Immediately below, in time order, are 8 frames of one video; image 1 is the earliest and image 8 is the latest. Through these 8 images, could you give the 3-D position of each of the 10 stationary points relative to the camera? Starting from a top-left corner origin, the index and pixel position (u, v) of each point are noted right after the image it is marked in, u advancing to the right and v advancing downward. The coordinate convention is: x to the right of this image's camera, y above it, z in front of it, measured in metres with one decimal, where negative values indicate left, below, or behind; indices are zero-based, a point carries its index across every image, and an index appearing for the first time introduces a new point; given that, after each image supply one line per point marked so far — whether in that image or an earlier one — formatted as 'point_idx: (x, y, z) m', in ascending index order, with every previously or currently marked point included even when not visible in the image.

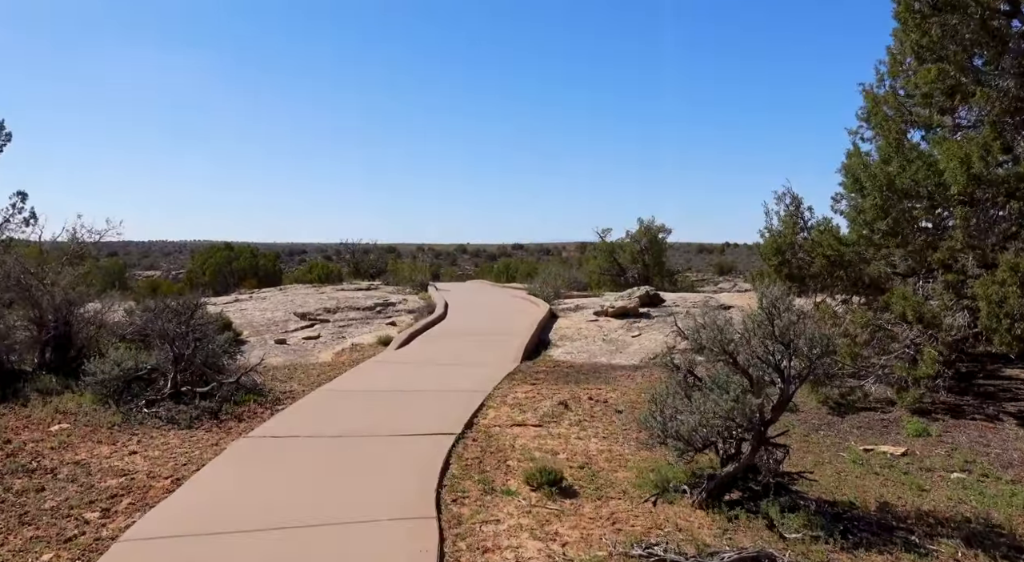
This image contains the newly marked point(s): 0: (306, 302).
0: (-5.3, -0.5, +17.5) m
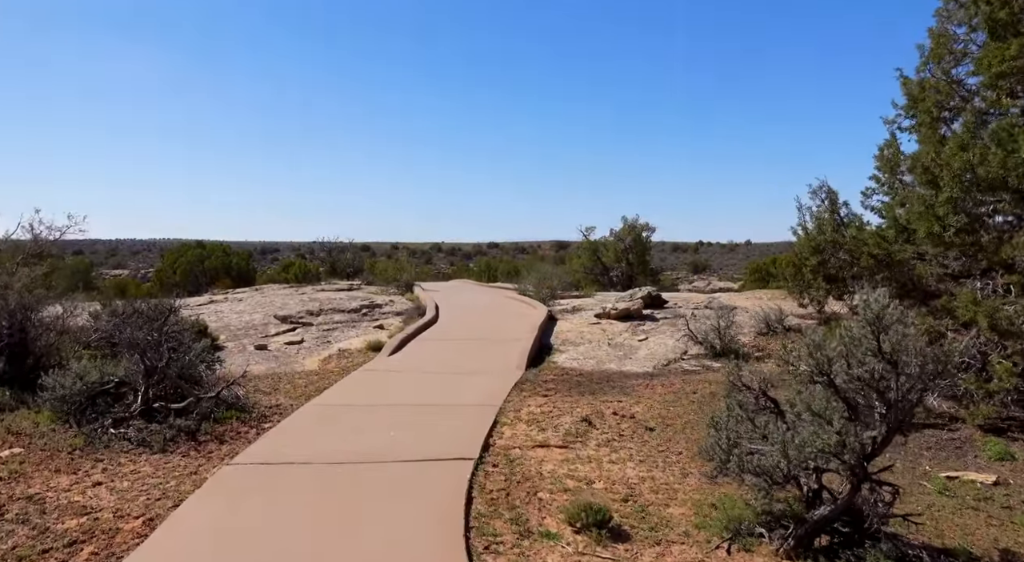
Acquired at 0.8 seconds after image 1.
0: (-5.5, -0.5, +16.6) m
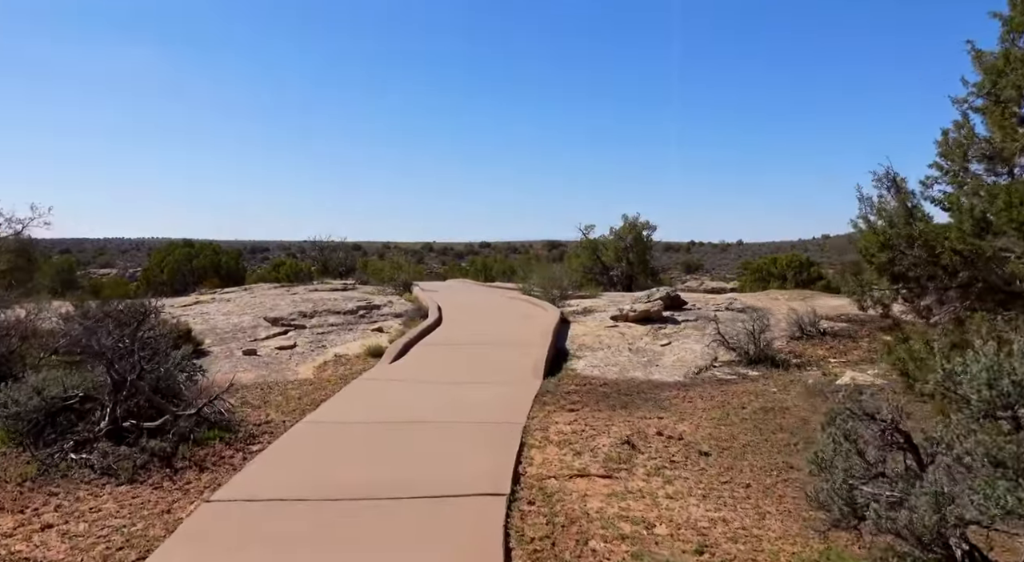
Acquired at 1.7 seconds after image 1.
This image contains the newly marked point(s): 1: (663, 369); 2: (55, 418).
0: (-5.3, -0.5, +15.6) m
1: (+2.1, -1.2, +9.4) m
2: (-4.1, -1.2, +6.2) m
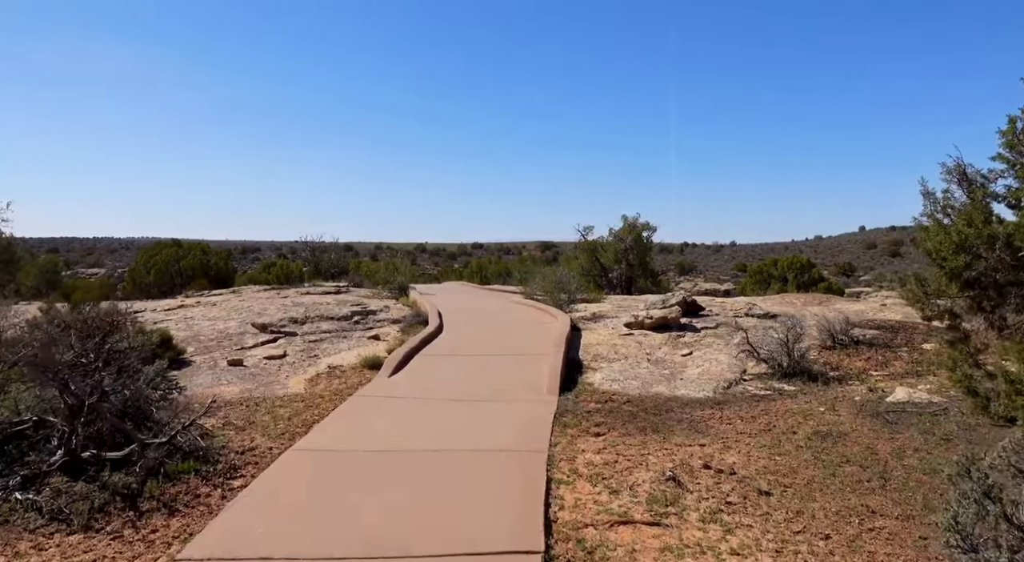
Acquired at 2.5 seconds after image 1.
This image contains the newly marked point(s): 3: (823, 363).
0: (-5.3, -0.6, +14.7) m
1: (+2.2, -1.3, +8.6) m
2: (-3.9, -1.3, +5.3) m
3: (+4.0, -1.1, +8.9) m
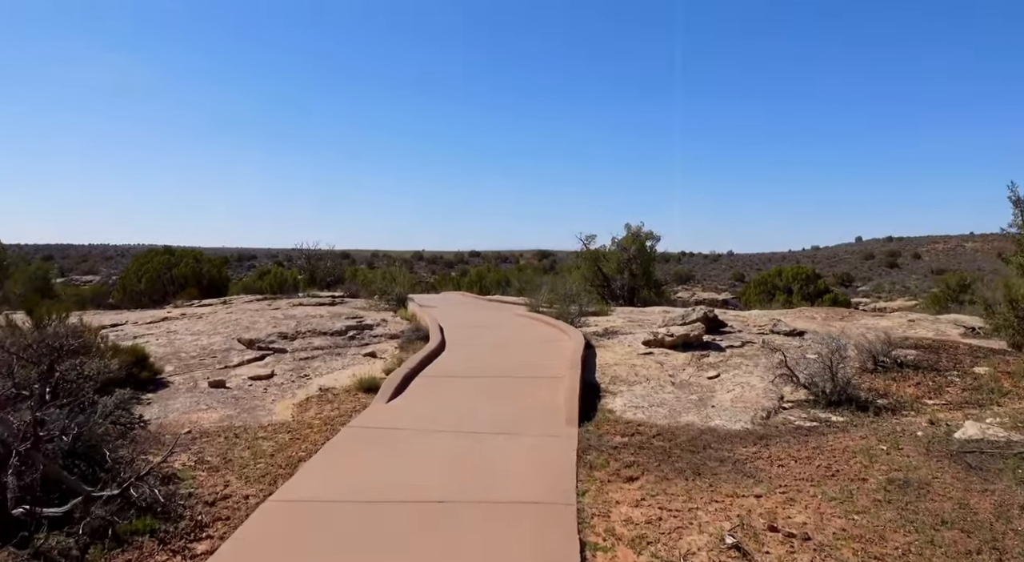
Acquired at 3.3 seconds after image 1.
0: (-5.1, -0.8, +13.7) m
1: (+2.3, -1.4, +7.7) m
2: (-3.8, -1.4, +4.4) m
3: (+4.2, -1.3, +8.0) m
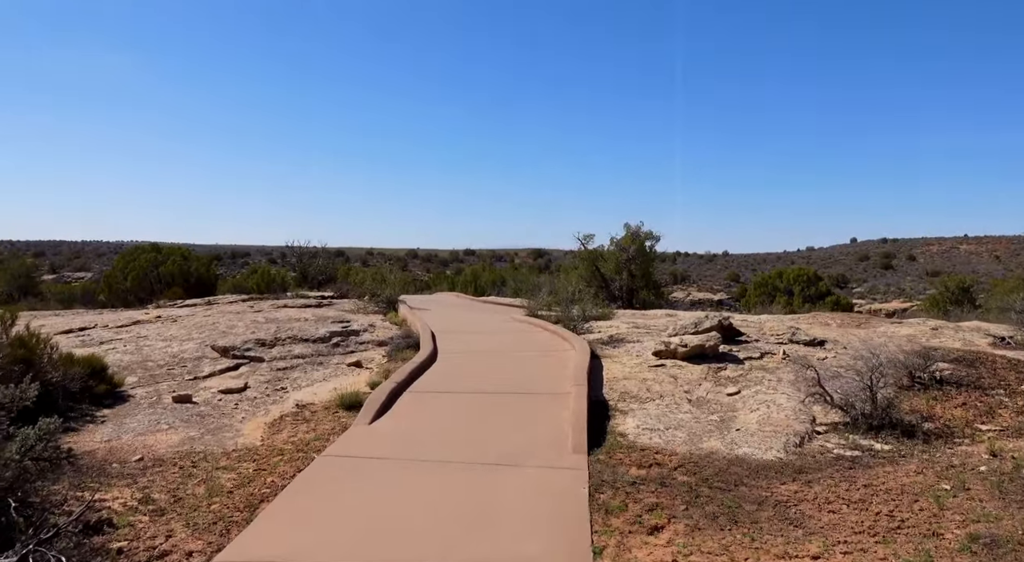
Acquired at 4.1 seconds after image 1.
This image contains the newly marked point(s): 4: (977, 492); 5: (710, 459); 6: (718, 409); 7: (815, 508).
0: (-5.2, -0.8, +12.8) m
1: (+2.3, -1.5, +6.8) m
2: (-3.8, -1.4, +3.5) m
3: (+4.2, -1.3, +7.1) m
4: (+3.4, -1.6, +5.1) m
5: (+1.8, -1.6, +6.2) m
6: (+2.3, -1.4, +7.7) m
7: (+2.2, -1.6, +4.9) m
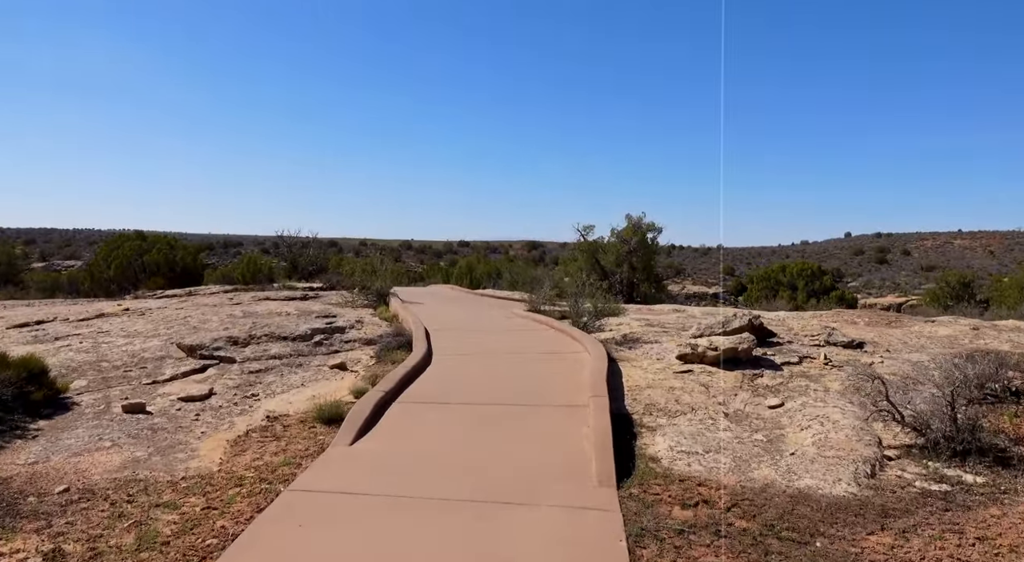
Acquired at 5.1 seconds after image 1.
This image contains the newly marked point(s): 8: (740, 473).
0: (-5.2, -0.7, +11.6) m
1: (+2.4, -1.5, +5.6) m
2: (-3.7, -1.4, +2.3) m
3: (+4.2, -1.3, +6.0) m
4: (+3.5, -1.5, +3.9) m
5: (+1.9, -1.6, +5.1) m
6: (+2.4, -1.4, +6.6) m
7: (+2.3, -1.6, +3.8) m
8: (+1.8, -1.5, +5.5) m
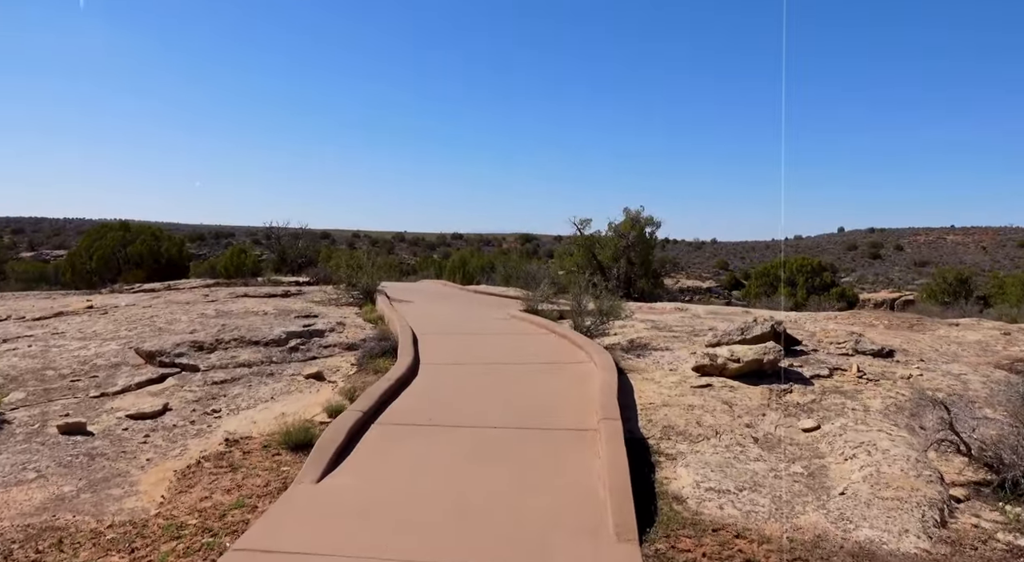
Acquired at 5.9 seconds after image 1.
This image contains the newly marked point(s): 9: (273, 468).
0: (-5.2, -0.6, +10.6) m
1: (+2.4, -1.5, +4.7) m
2: (-3.6, -1.5, +1.3) m
3: (+4.2, -1.4, +5.1) m
4: (+3.5, -1.6, +3.0) m
5: (+1.9, -1.6, +4.2) m
6: (+2.4, -1.4, +5.7) m
7: (+2.3, -1.7, +2.9) m
8: (+1.8, -1.6, +4.6) m
9: (-1.9, -1.4, +5.3) m
